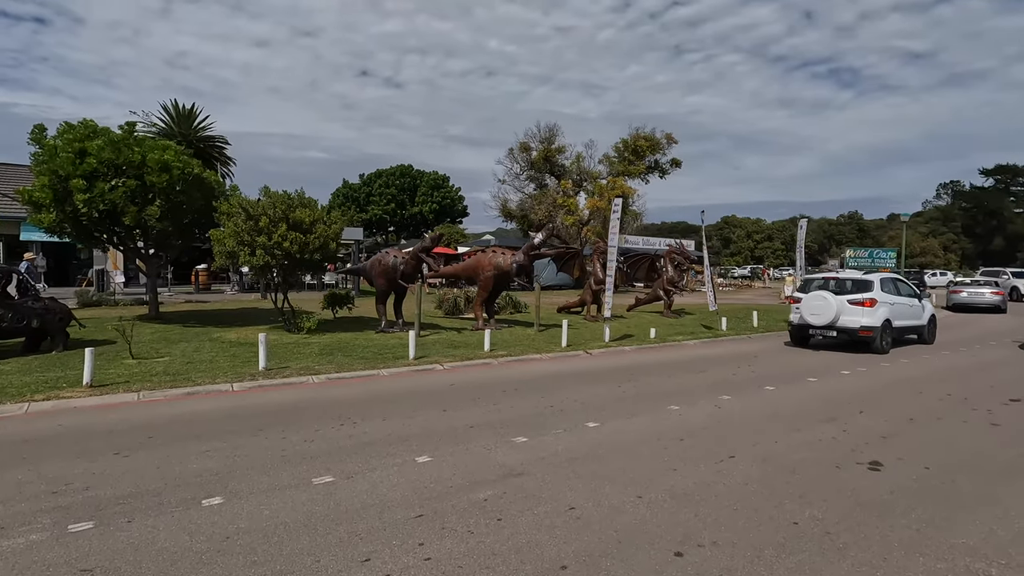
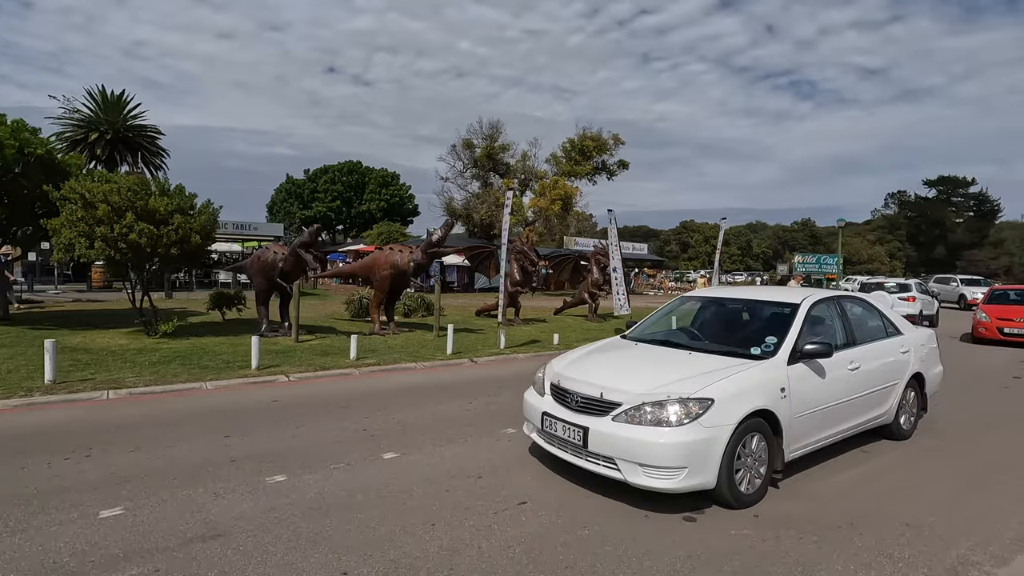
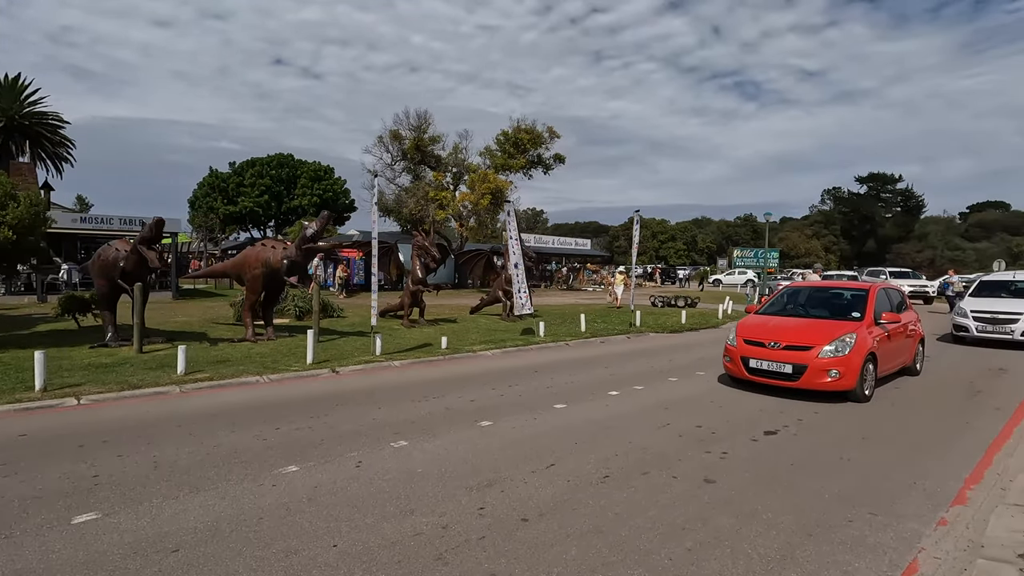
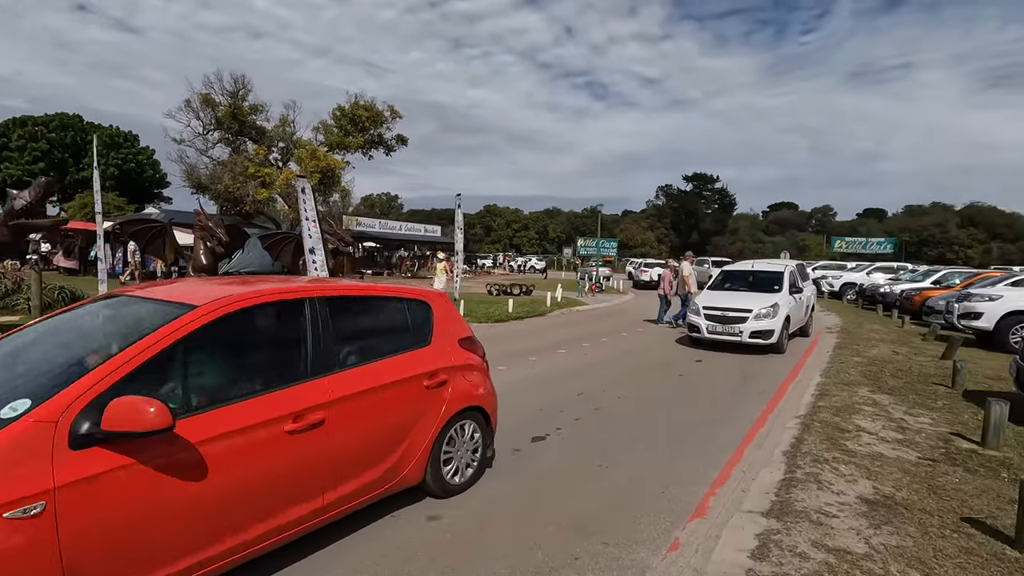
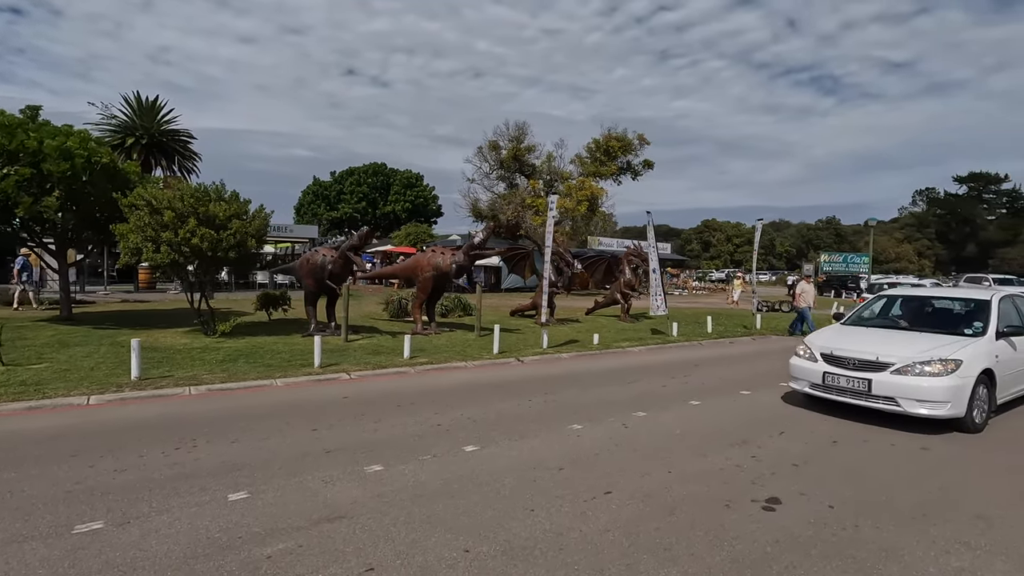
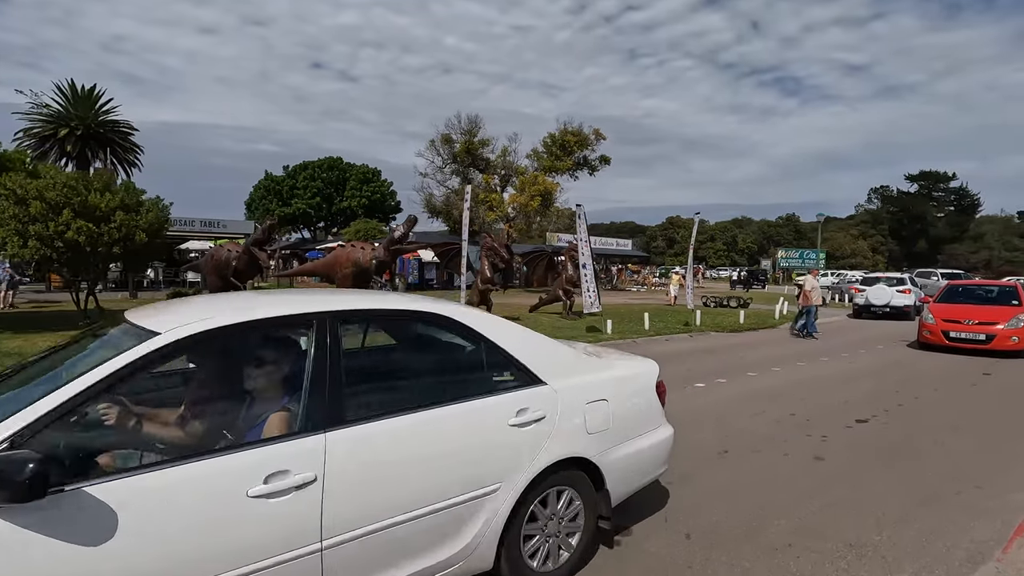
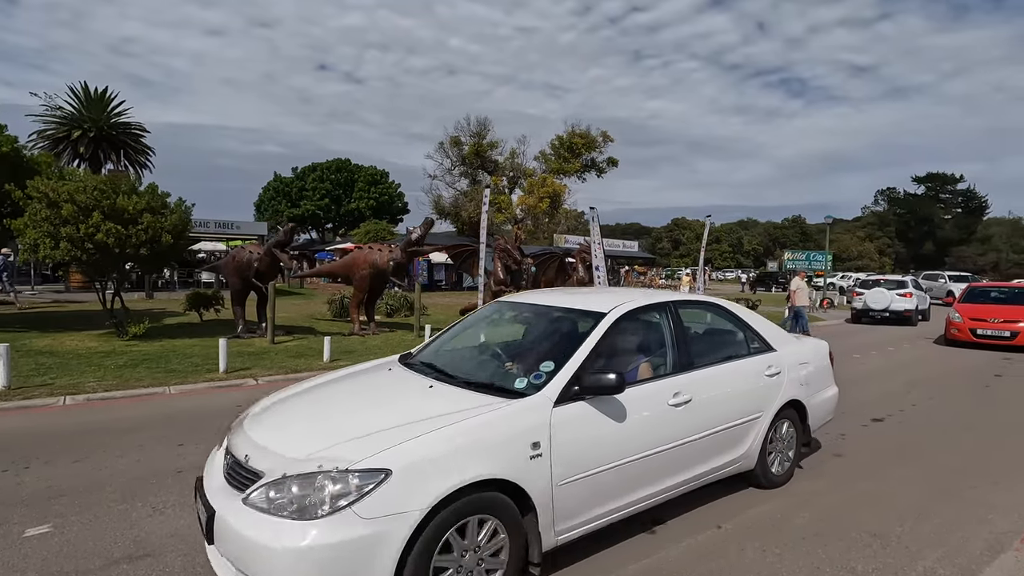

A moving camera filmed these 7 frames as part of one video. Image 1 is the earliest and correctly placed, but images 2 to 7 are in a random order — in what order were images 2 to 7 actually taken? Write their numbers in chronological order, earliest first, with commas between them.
5, 2, 7, 6, 3, 4
